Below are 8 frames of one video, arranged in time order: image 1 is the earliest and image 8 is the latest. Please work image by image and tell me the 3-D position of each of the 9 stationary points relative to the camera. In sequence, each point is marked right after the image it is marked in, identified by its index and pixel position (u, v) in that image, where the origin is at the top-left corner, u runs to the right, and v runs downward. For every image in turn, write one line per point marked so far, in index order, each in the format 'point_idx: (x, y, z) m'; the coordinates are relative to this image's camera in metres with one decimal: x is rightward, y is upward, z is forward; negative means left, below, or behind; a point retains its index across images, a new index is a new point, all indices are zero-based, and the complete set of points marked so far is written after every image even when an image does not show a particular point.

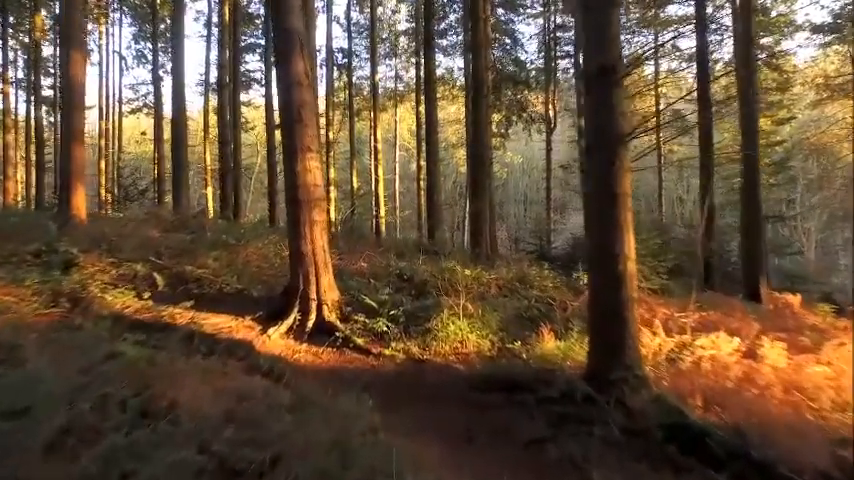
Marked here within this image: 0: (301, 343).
0: (-1.4, -1.2, +8.2) m
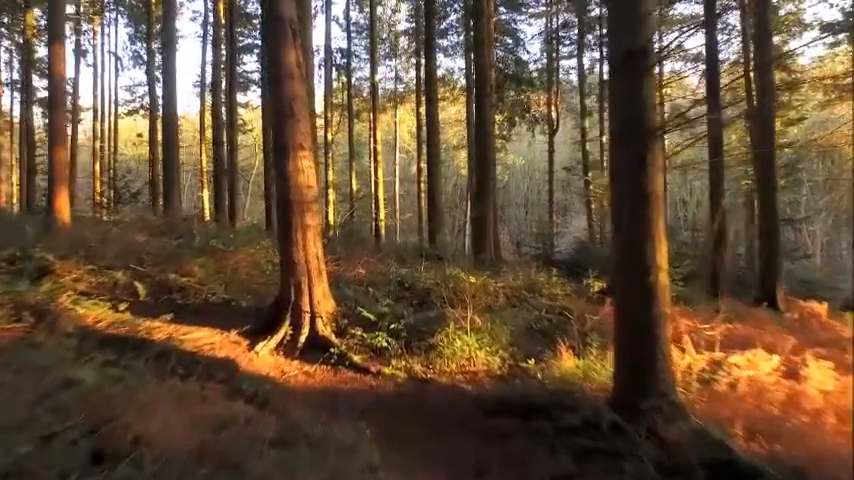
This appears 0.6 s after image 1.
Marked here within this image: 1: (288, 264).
0: (-1.4, -1.2, +7.5) m
1: (-1.5, -0.3, +7.9) m
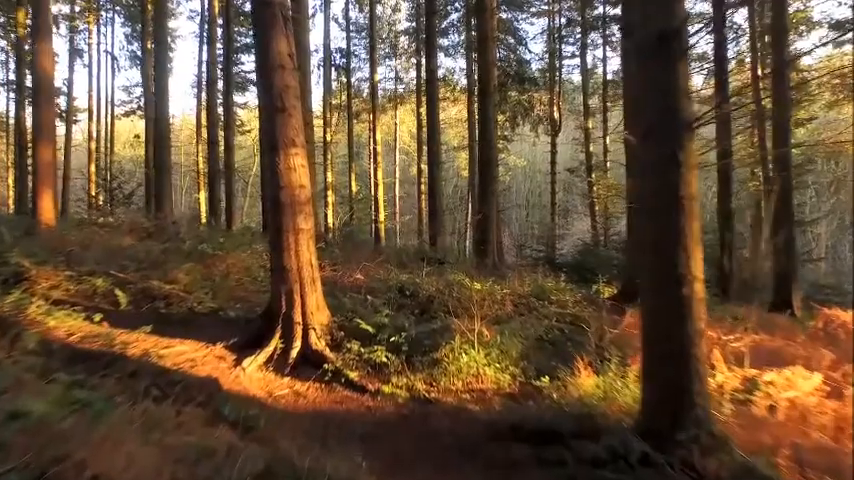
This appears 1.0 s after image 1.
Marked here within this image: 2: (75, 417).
0: (-1.3, -1.3, +6.8) m
1: (-1.5, -0.3, +7.3) m
2: (-2.3, -1.2, +4.9) m
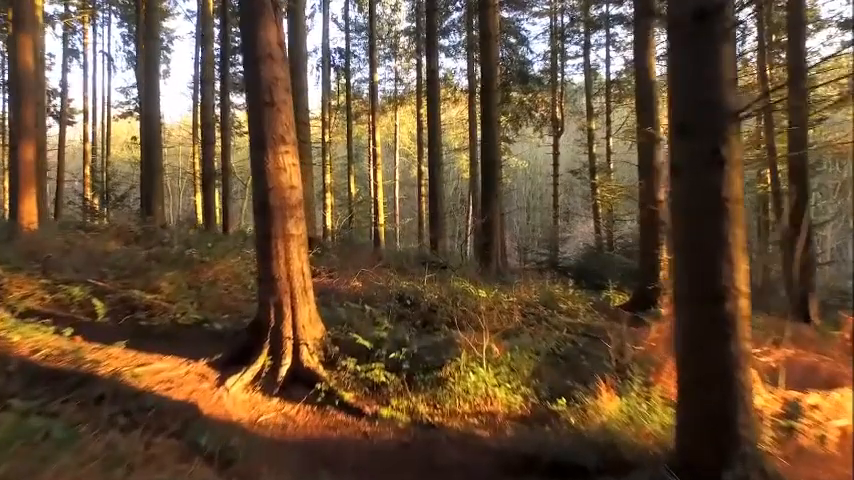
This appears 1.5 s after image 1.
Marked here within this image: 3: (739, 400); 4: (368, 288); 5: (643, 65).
0: (-1.3, -1.3, +6.1) m
1: (-1.5, -0.4, +6.6) m
2: (-2.3, -1.2, +4.2) m
3: (+1.8, -0.9, +4.3) m
4: (-0.8, -0.7, +9.9) m
5: (+3.3, +2.6, +11.1) m
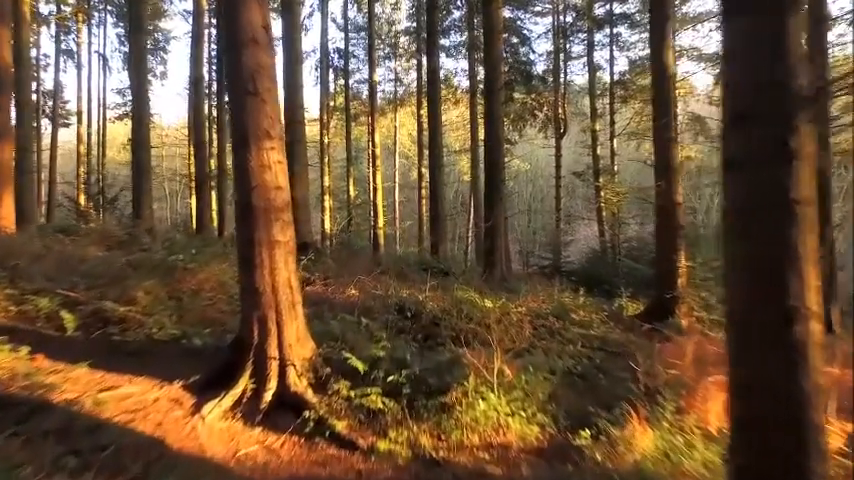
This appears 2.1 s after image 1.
0: (-1.3, -1.4, +5.4) m
1: (-1.4, -0.4, +5.9) m
2: (-2.3, -1.3, +3.5) m
3: (+1.8, -1.0, +3.5) m
4: (-0.8, -0.7, +9.2) m
5: (+3.3, +2.6, +10.4) m
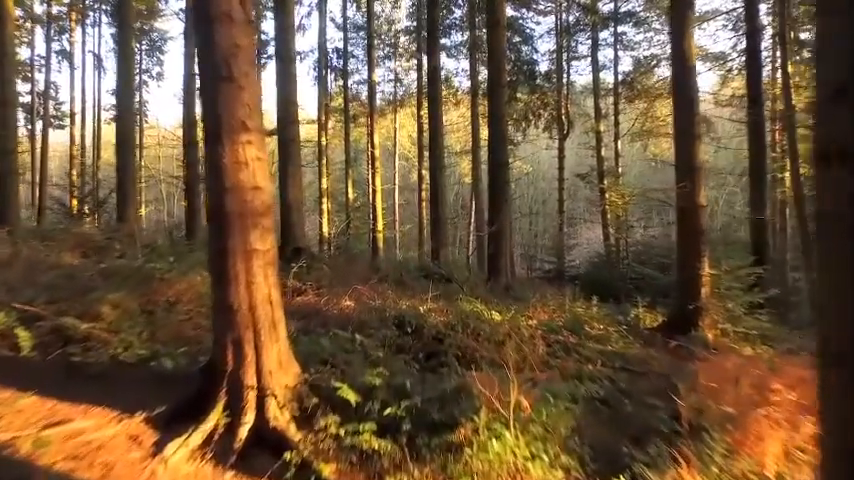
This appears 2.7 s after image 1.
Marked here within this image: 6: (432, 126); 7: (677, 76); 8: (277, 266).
0: (-1.3, -1.5, +4.6) m
1: (-1.4, -0.5, +5.0) m
2: (-2.3, -1.3, +2.6) m
3: (+1.9, -1.0, +2.7) m
4: (-0.8, -0.8, +8.3) m
5: (+3.3, +2.5, +9.5) m
6: (+0.2, +2.9, +18.6) m
7: (+3.3, +2.1, +9.6) m
8: (-1.1, -0.2, +5.2) m
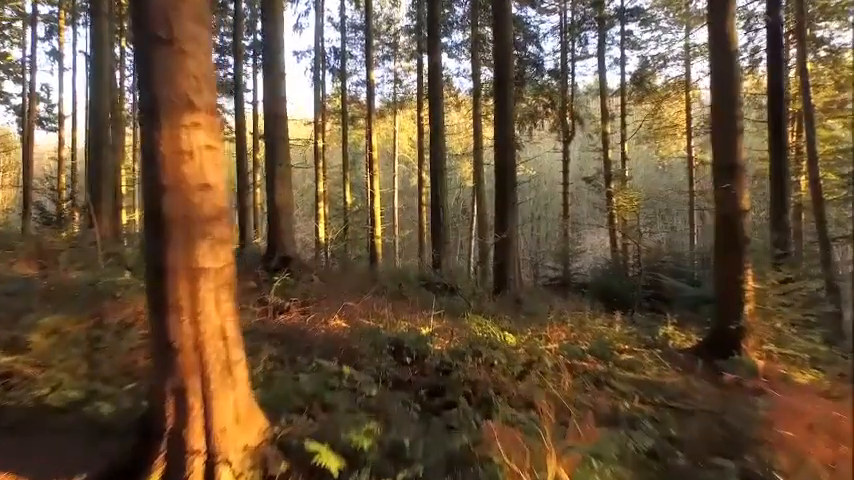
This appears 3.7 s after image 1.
0: (-1.2, -1.5, +3.3) m
1: (-1.4, -0.6, +3.8) m
2: (-2.2, -1.4, +1.4) m
3: (+1.9, -1.1, +1.4) m
4: (-0.7, -0.9, +7.1) m
5: (+3.4, +2.4, +8.3) m
6: (+0.2, +2.7, +17.4) m
7: (+3.3, +2.0, +8.4) m
8: (-1.0, -0.3, +4.0) m
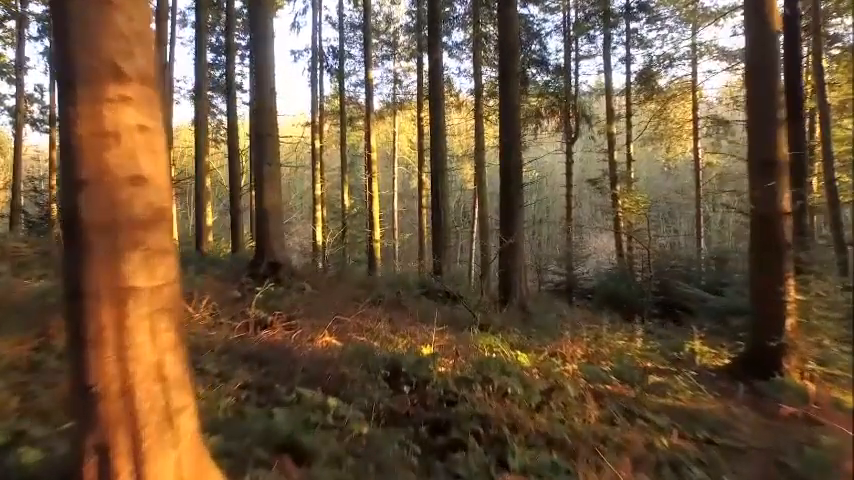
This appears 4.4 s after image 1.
0: (-1.2, -1.6, +2.4) m
1: (-1.4, -0.6, +2.9) m
2: (-2.2, -1.4, +0.4) m
3: (+1.9, -1.1, +0.5) m
4: (-0.7, -1.0, +6.1) m
5: (+3.4, +2.3, +7.4) m
6: (+0.2, +2.7, +16.5) m
7: (+3.3, +2.0, +7.4) m
8: (-1.0, -0.3, +3.1) m
